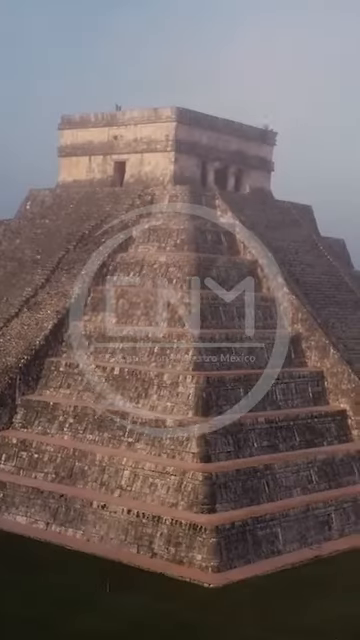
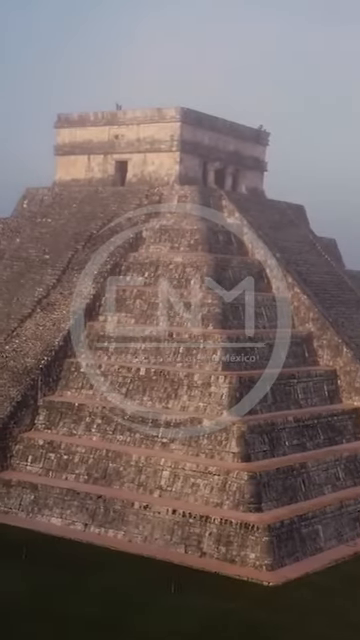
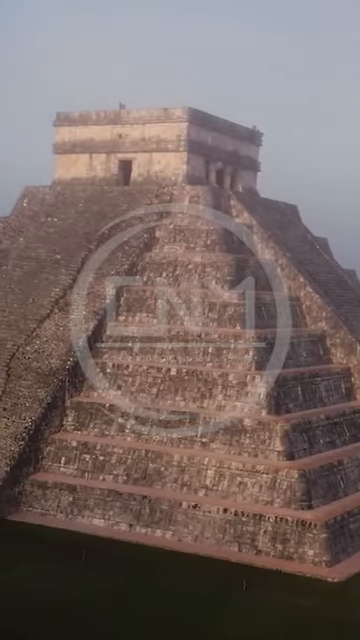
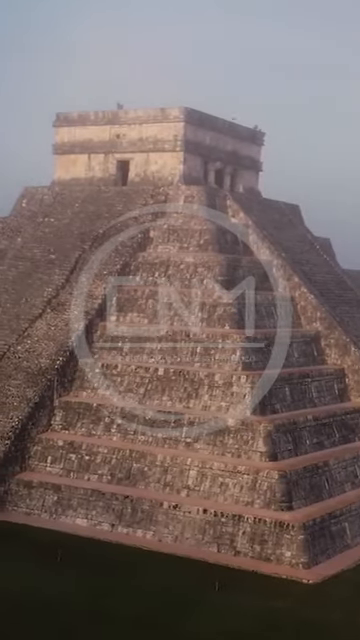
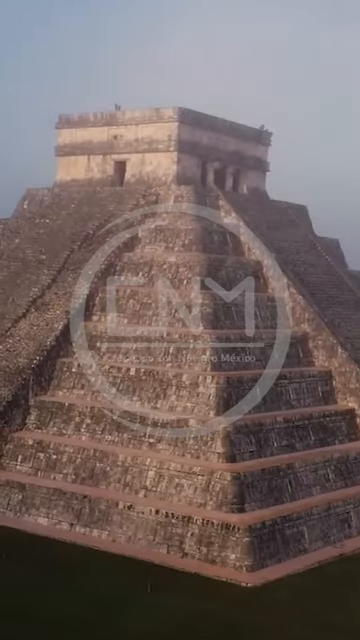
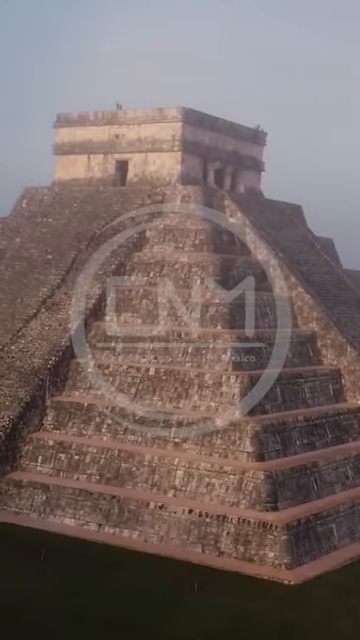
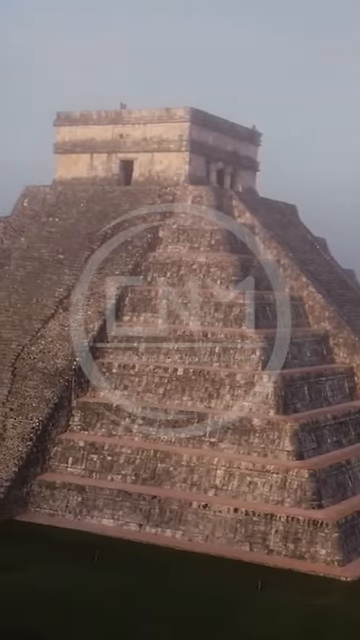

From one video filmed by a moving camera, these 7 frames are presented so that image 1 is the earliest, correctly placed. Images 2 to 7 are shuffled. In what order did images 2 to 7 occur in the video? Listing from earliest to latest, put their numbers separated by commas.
5, 2, 6, 4, 3, 7
